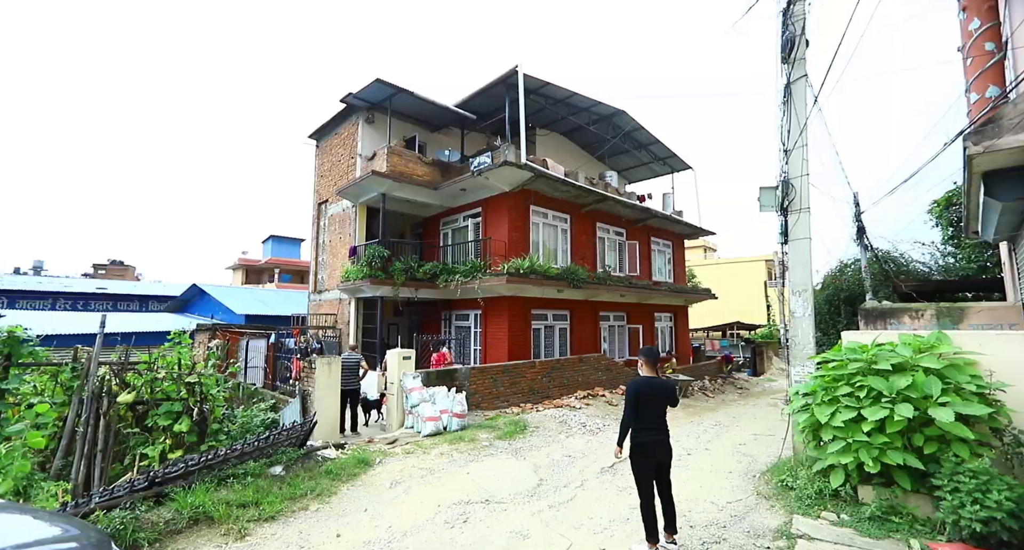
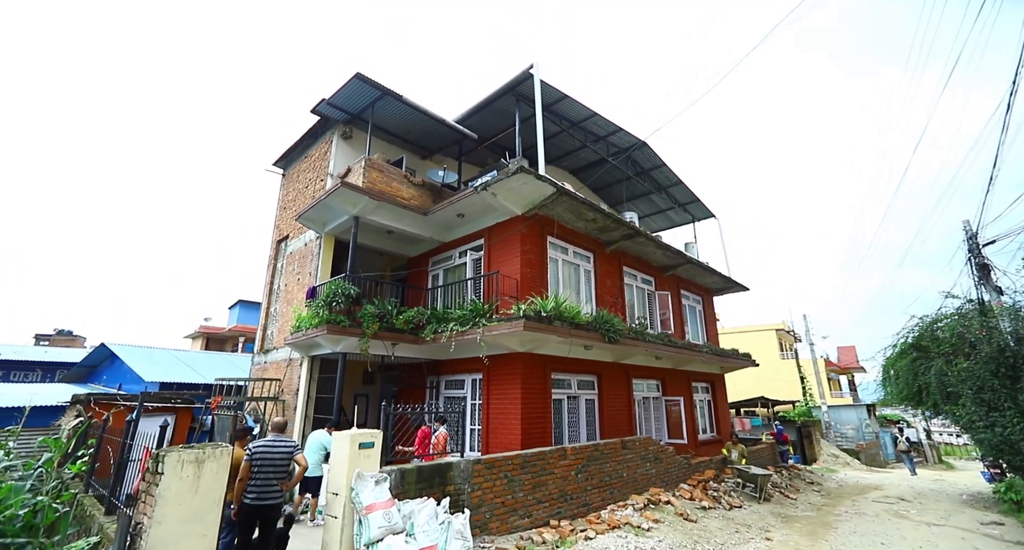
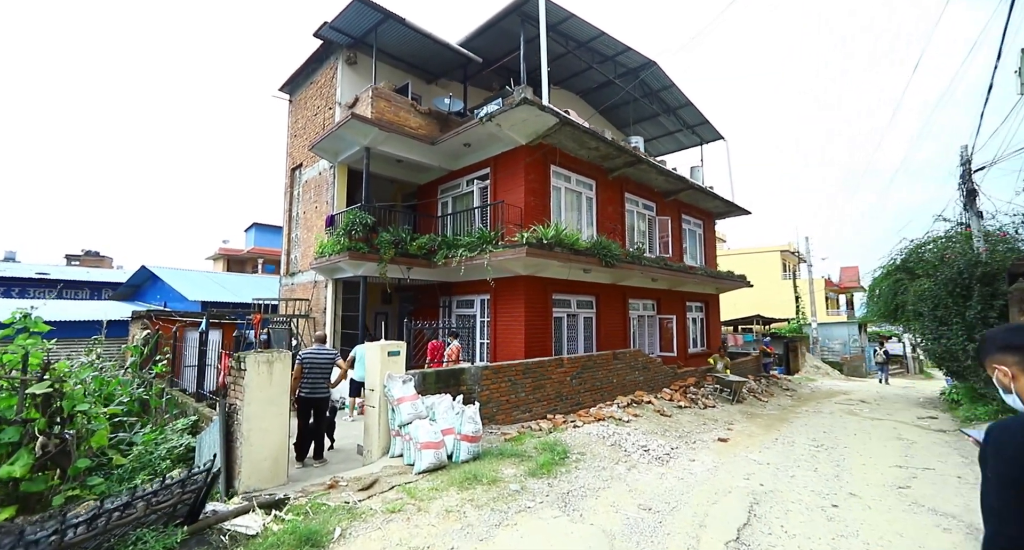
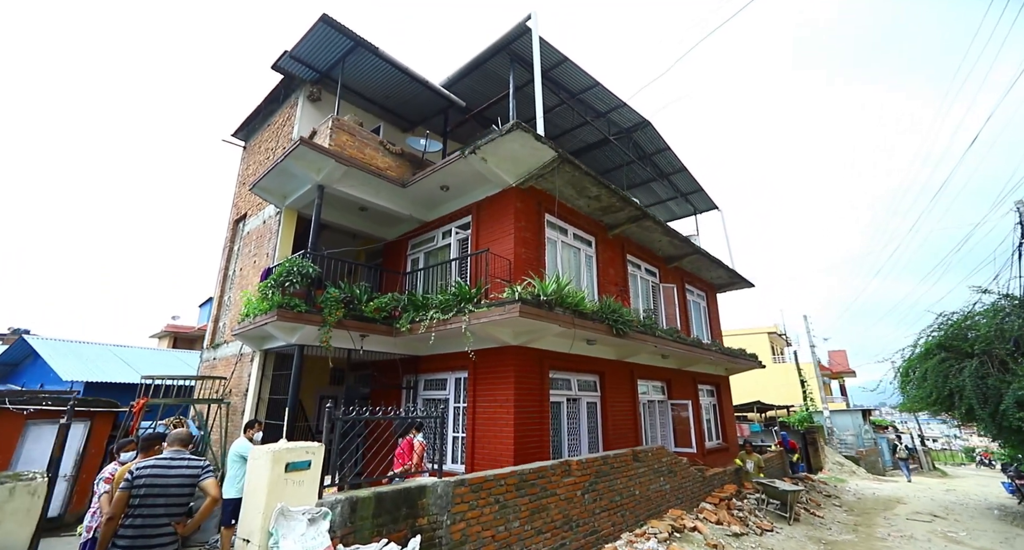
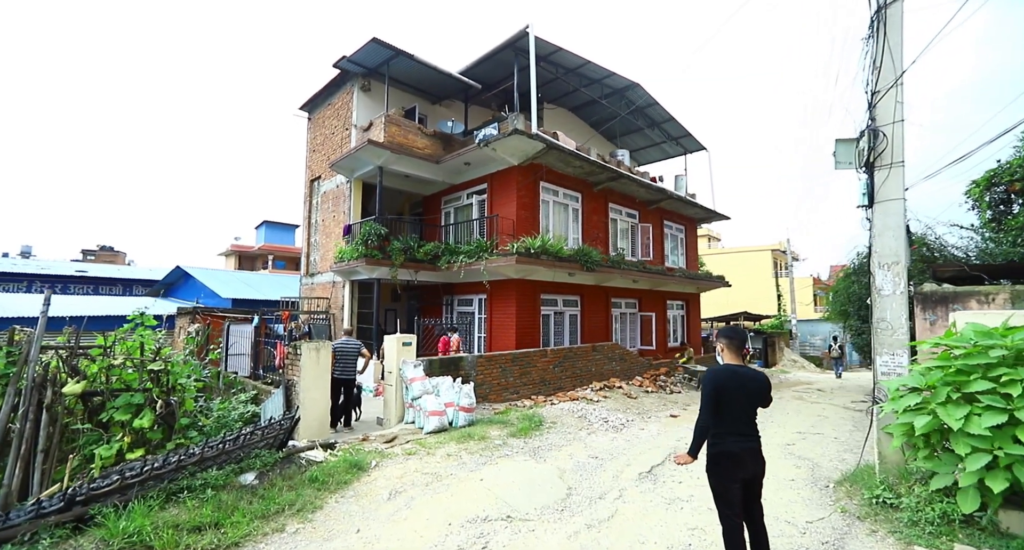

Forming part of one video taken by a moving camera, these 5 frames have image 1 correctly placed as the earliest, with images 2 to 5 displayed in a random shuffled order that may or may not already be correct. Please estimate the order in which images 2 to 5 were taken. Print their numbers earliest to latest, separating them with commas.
5, 3, 2, 4
